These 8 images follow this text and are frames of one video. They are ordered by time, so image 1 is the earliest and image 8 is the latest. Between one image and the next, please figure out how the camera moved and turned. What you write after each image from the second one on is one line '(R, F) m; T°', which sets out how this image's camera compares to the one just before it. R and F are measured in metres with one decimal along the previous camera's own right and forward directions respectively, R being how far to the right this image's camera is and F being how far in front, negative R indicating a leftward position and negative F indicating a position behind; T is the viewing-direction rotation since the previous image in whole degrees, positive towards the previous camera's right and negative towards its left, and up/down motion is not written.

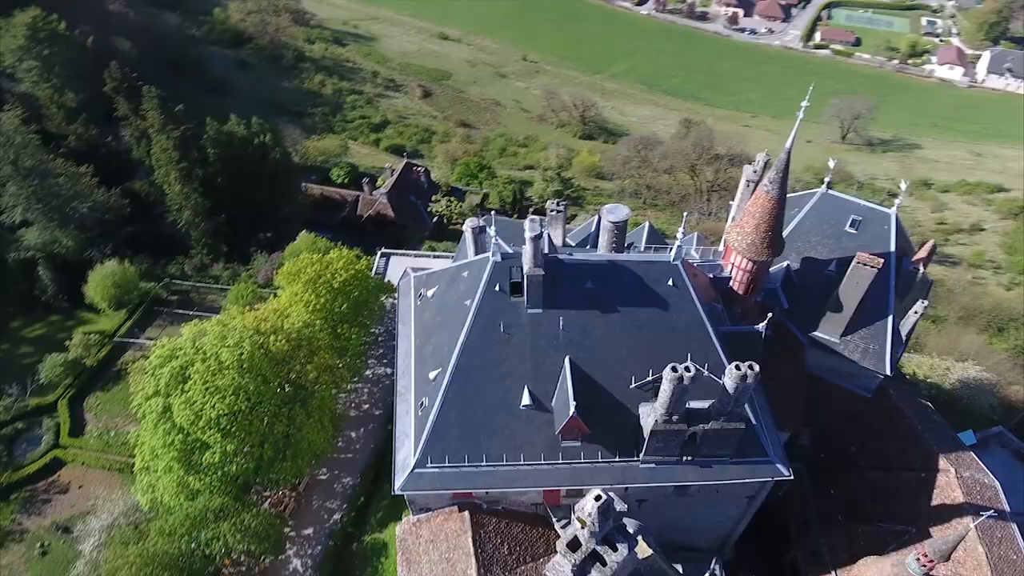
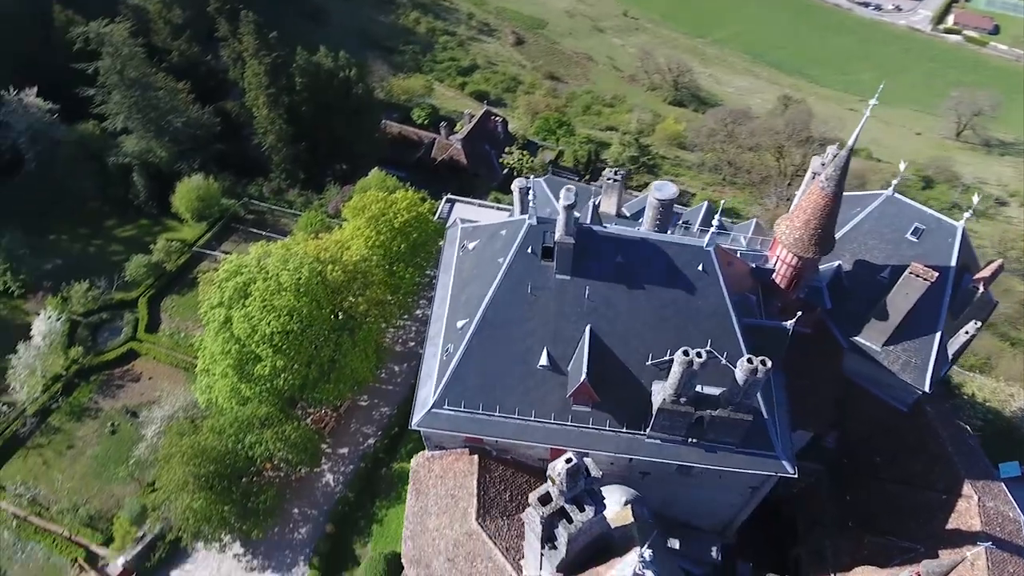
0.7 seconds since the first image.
(+1.2, -0.5) m; -6°
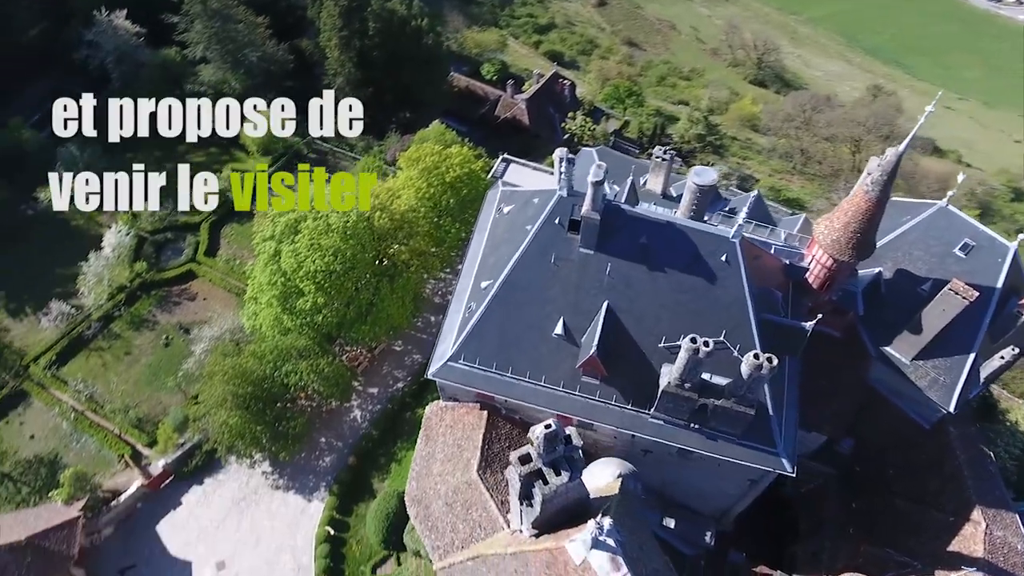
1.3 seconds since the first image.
(+1.0, -0.5) m; -5°
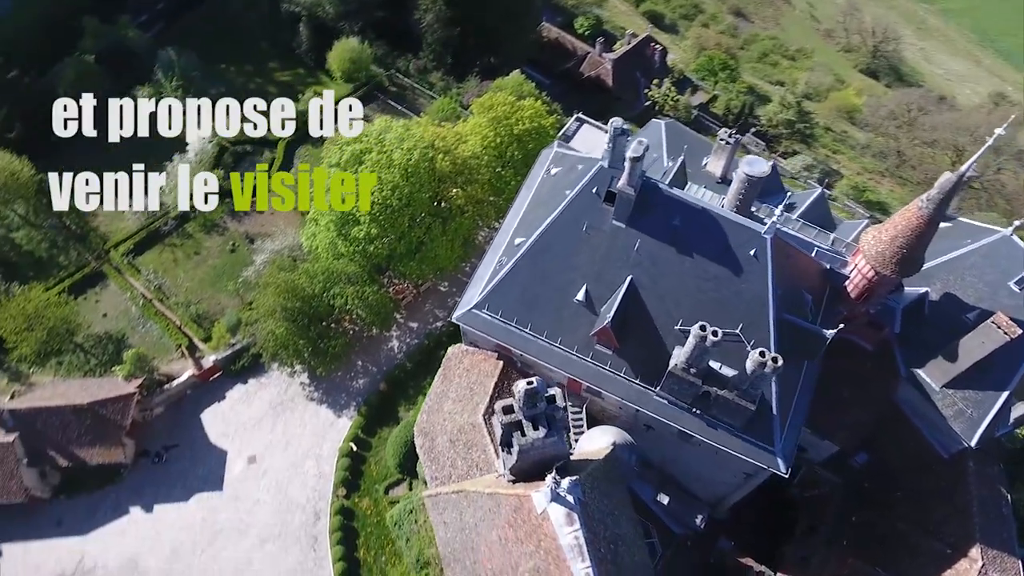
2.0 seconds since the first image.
(+1.2, -0.6) m; -5°
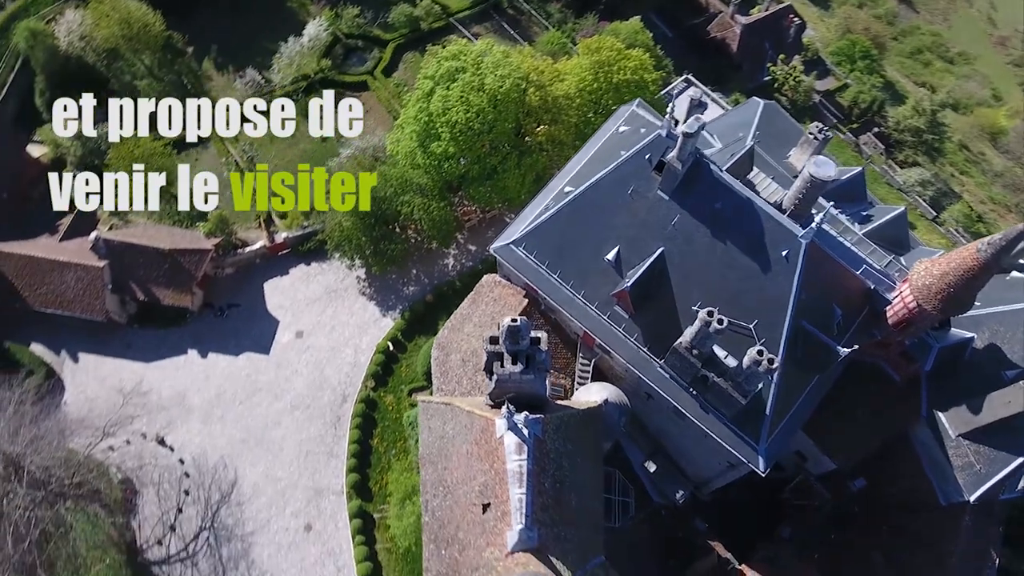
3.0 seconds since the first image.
(+1.7, -0.8) m; -6°
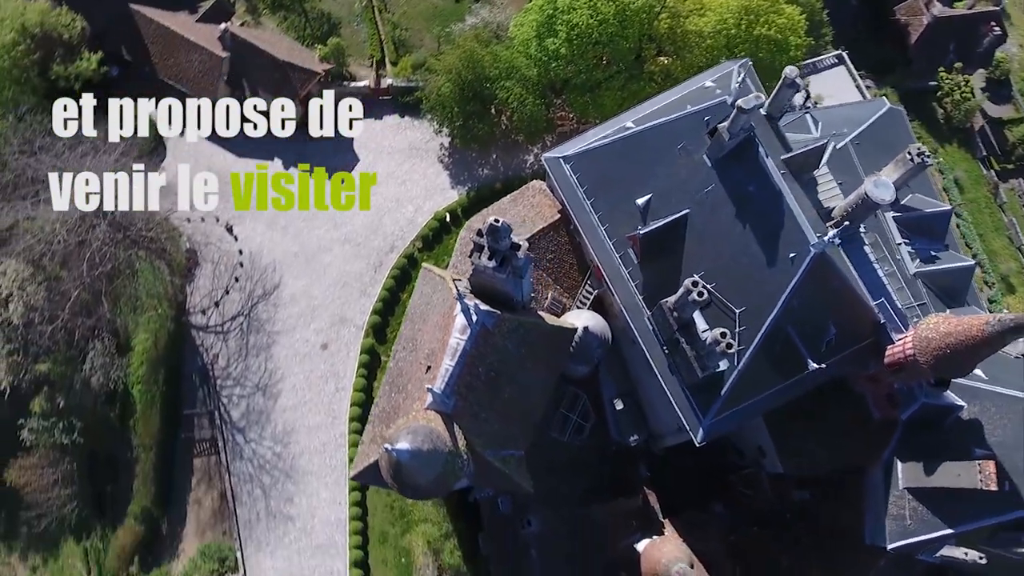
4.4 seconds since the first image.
(+2.6, -1.2) m; -6°
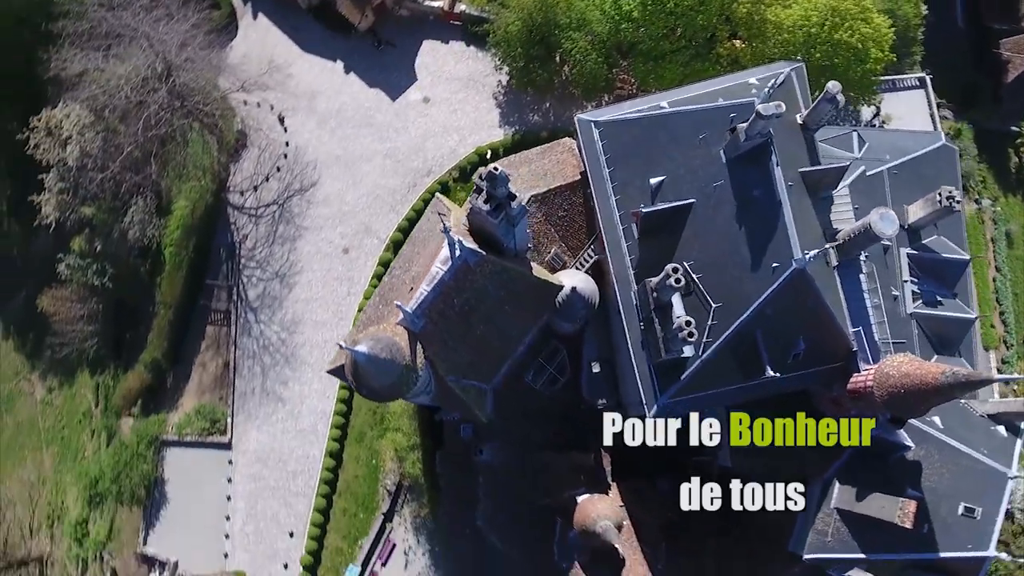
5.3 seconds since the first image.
(+1.5, -1.2) m; -3°
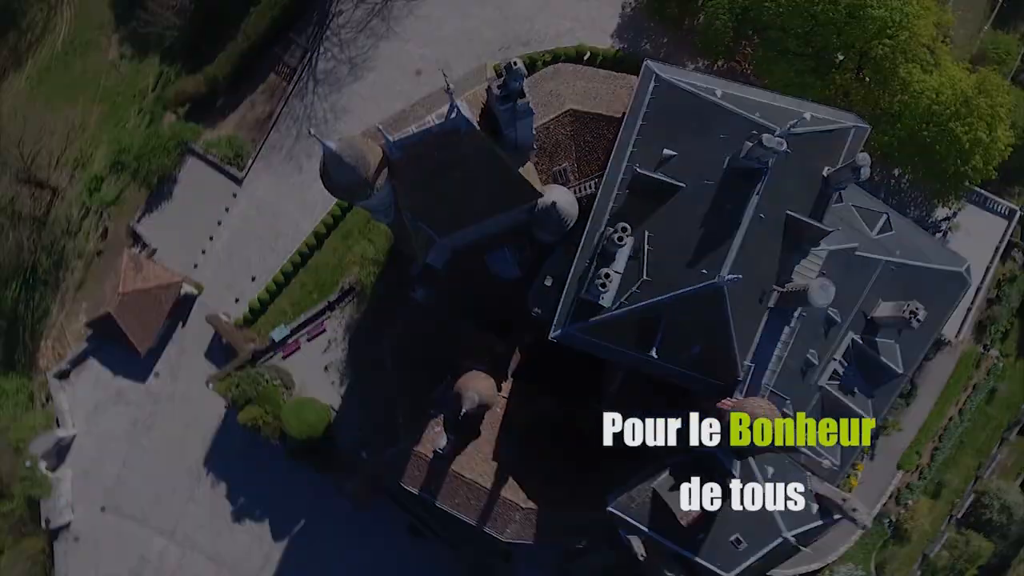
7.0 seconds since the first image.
(+3.2, -2.5) m; -1°
